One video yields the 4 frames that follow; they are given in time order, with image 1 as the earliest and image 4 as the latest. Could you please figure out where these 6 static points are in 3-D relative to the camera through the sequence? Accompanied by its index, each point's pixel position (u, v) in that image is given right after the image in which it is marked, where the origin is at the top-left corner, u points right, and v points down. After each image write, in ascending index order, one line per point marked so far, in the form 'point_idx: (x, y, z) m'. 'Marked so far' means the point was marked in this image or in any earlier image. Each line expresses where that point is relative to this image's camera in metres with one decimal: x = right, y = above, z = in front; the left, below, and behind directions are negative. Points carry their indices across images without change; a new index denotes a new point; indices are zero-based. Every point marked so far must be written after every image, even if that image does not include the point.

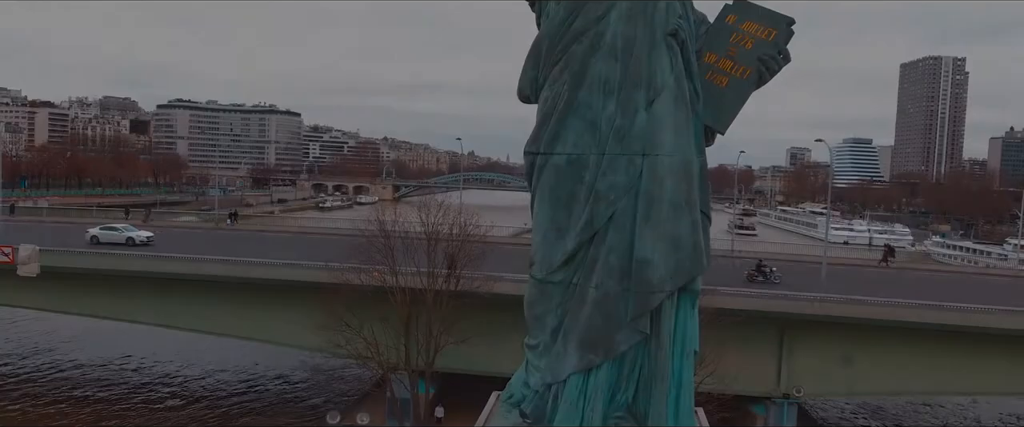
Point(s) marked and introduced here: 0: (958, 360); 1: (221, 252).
0: (+8.5, -2.8, +13.5) m
1: (-8.0, -1.1, +19.2) m
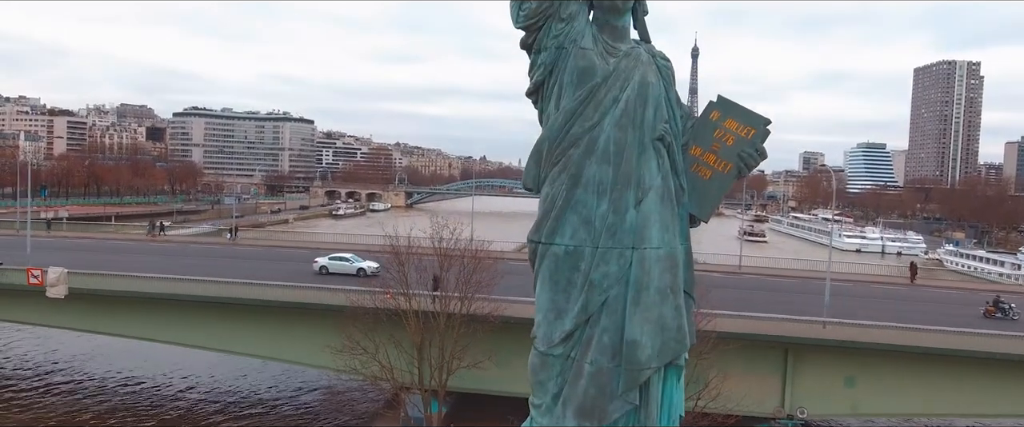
0: (+8.7, -3.3, +13.7) m
1: (-7.7, -1.6, +19.8) m
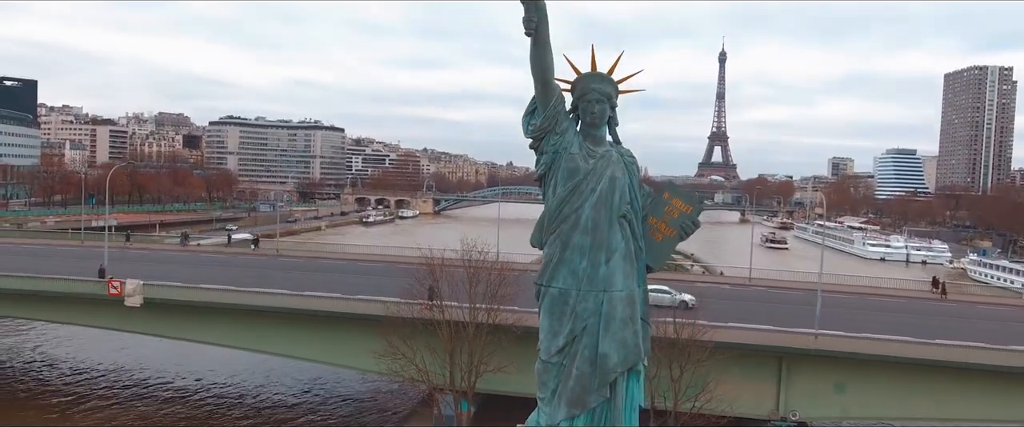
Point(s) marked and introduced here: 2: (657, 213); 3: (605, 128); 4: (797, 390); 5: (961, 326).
0: (+9.2, -3.8, +15.2) m
1: (-7.0, -2.1, +21.8) m
2: (+1.2, 0.0, +5.8) m
3: (+0.7, +0.7, +5.7) m
4: (+6.4, -3.9, +16.0) m
5: (+11.8, -3.0, +18.9) m
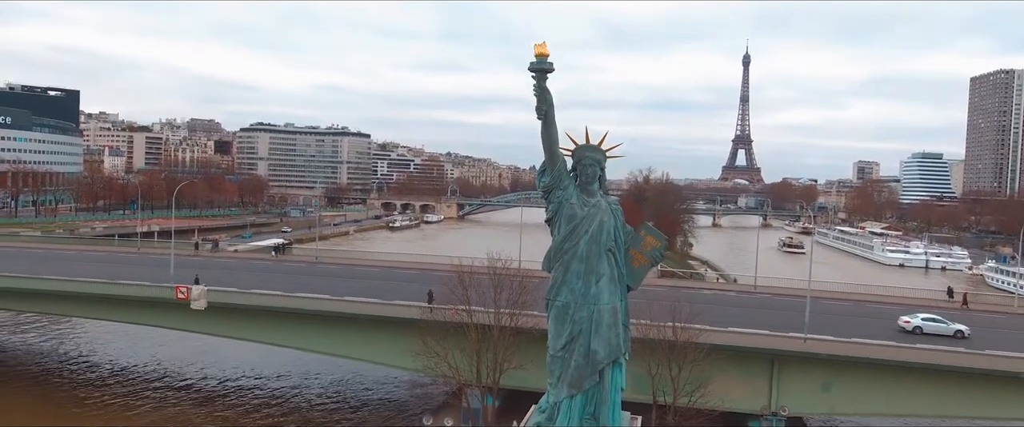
0: (+9.6, -4.2, +16.9) m
1: (-6.4, -2.5, +24.1) m
2: (+1.4, -0.4, +7.8) m
3: (+0.9, +0.3, +7.8) m
4: (+6.9, -4.4, +17.8) m
5: (+12.3, -3.4, +20.6) m
